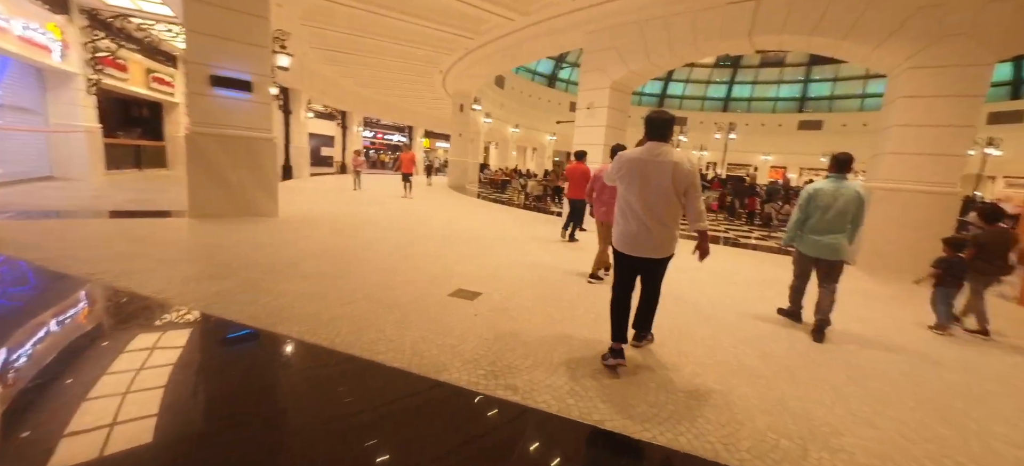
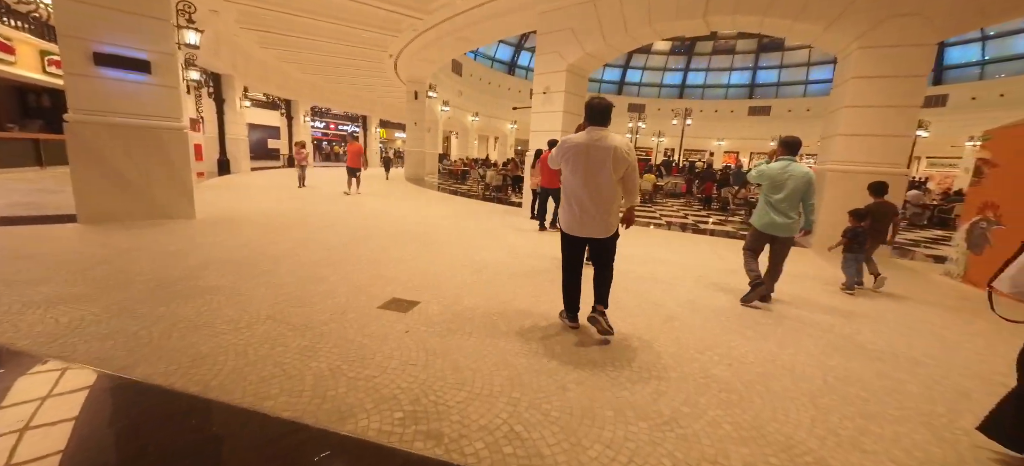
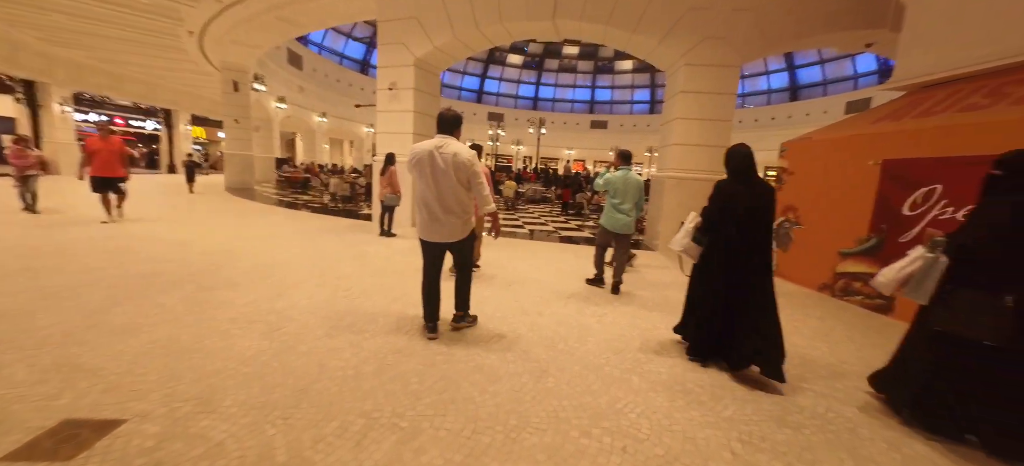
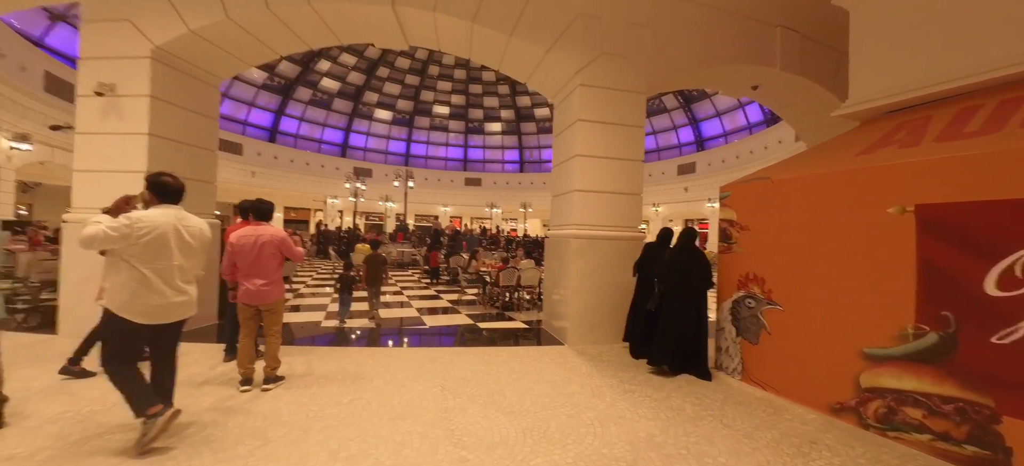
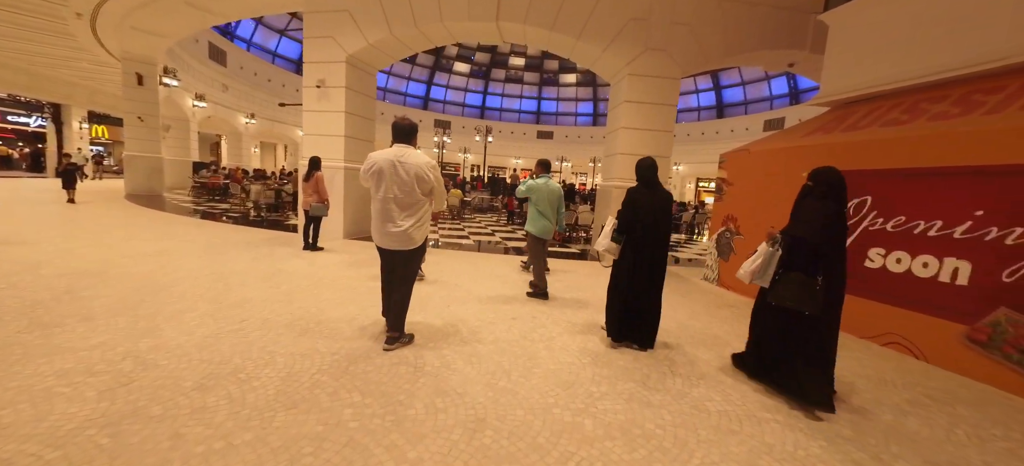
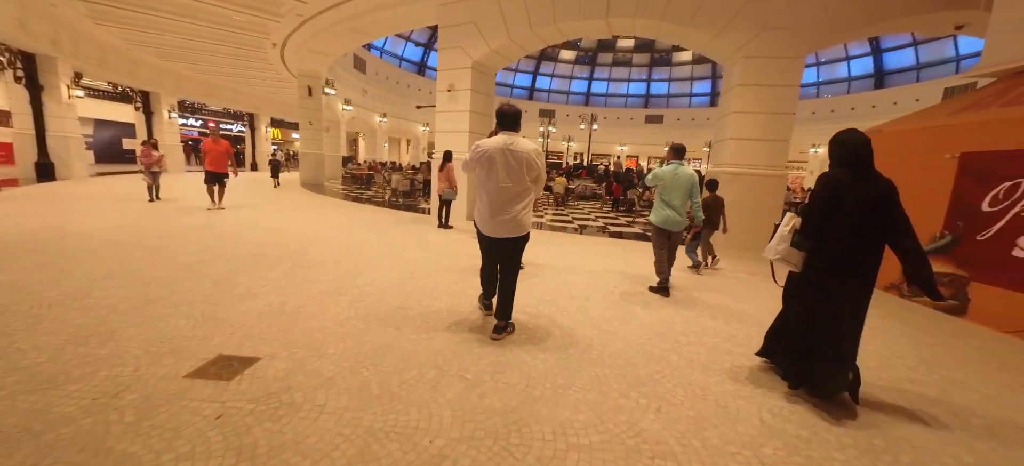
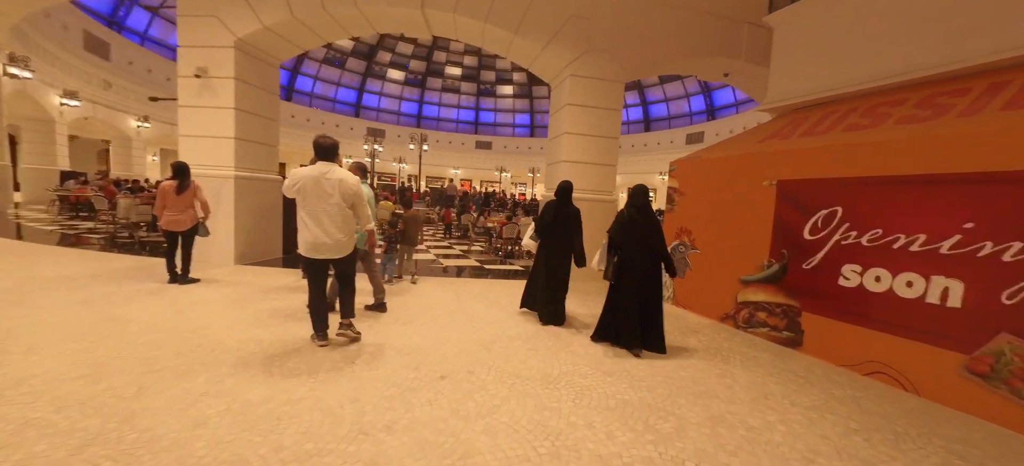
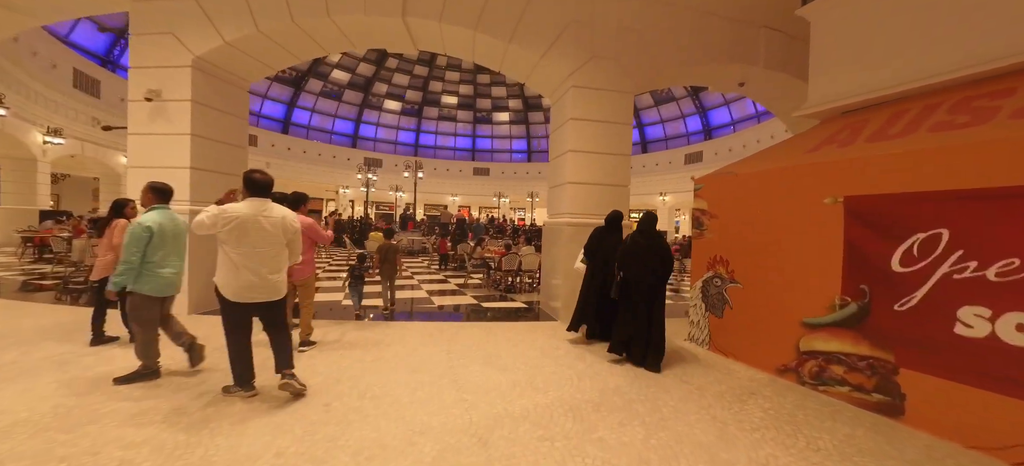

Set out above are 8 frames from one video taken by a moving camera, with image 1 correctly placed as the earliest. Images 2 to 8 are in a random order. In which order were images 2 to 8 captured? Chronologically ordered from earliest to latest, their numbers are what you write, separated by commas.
2, 6, 3, 5, 7, 8, 4
